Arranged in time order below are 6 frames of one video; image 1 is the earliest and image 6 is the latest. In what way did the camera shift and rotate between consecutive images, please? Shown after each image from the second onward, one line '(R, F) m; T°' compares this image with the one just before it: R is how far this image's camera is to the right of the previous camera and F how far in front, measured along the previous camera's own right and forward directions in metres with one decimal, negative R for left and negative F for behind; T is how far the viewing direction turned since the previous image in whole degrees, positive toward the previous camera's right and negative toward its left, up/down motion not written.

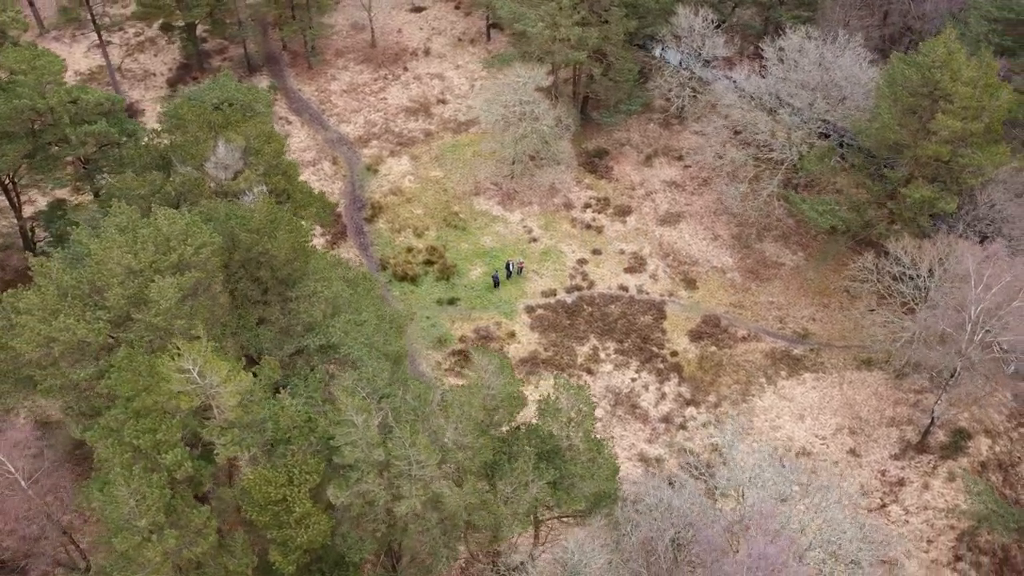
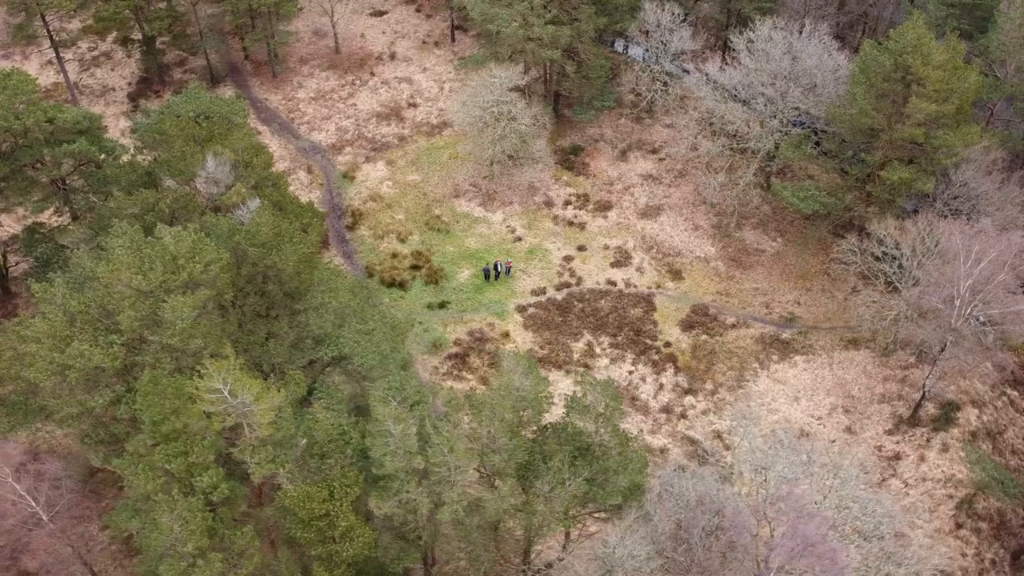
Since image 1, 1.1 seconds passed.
(-1.7, 0.0) m; +3°
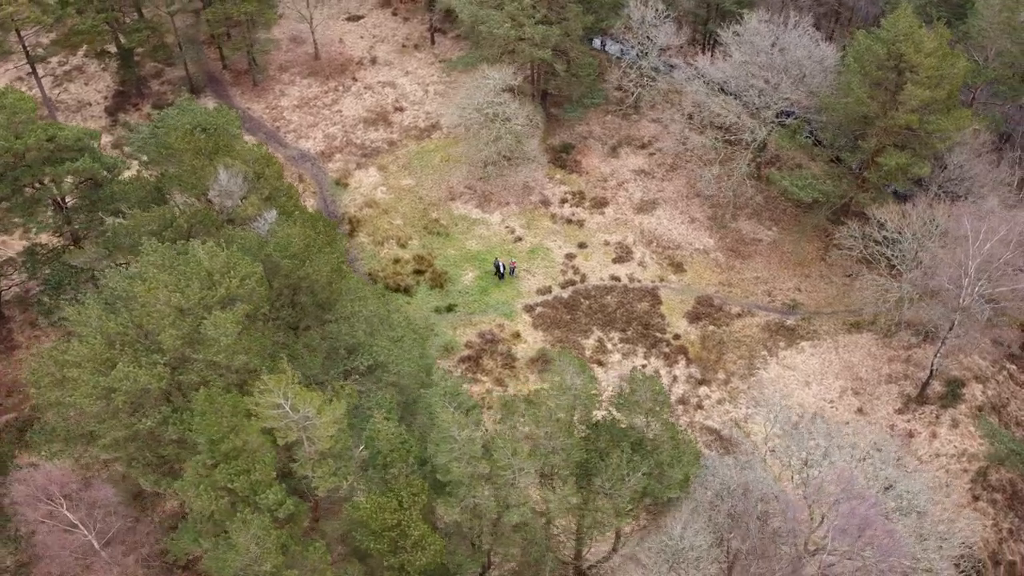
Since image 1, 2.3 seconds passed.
(-2.1, 0.0) m; +3°
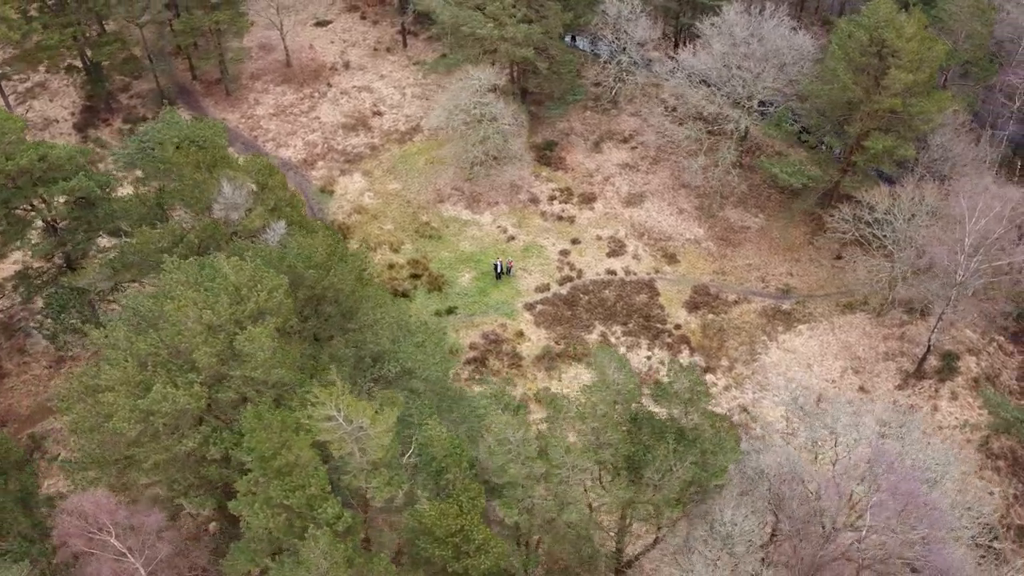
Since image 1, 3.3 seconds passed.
(-2.0, 0.0) m; +3°
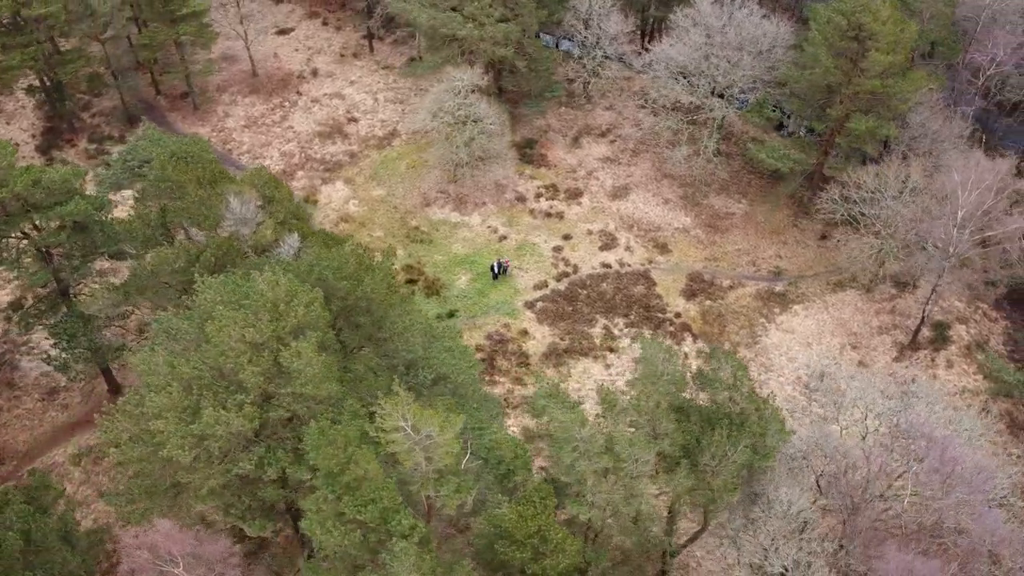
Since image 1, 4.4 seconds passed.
(-2.4, +0.1) m; +4°
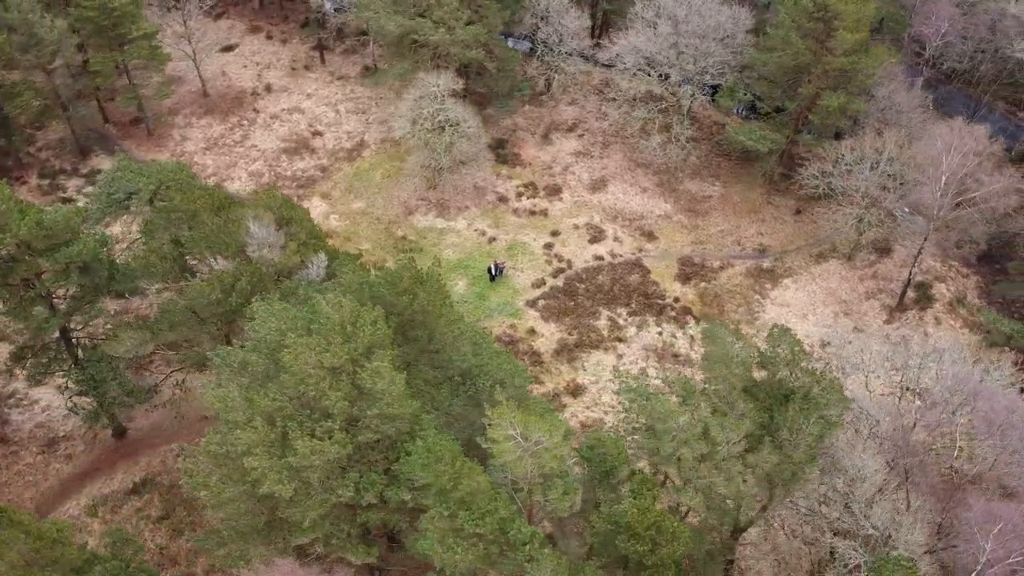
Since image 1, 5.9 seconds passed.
(-3.6, +0.1) m; +6°
